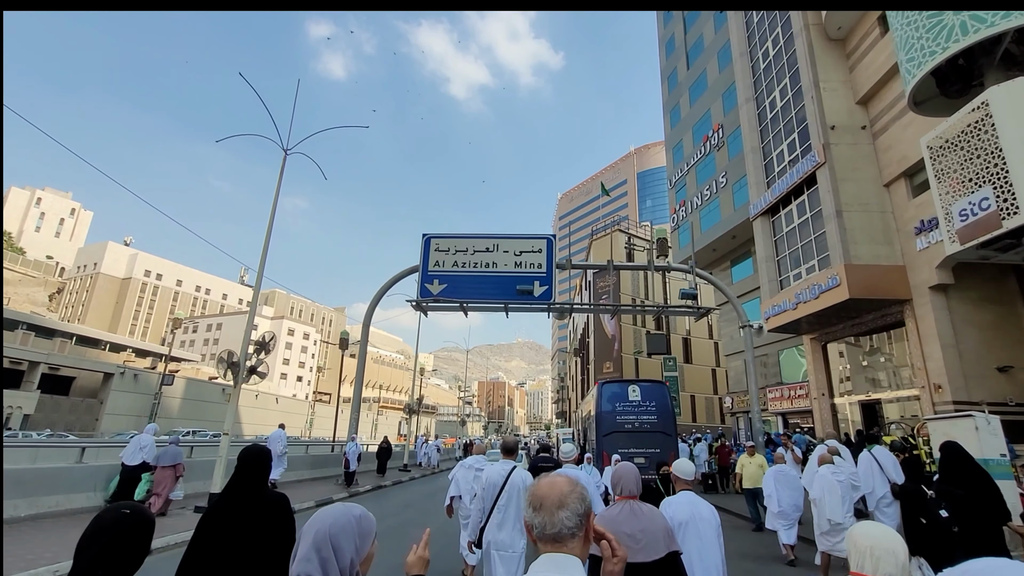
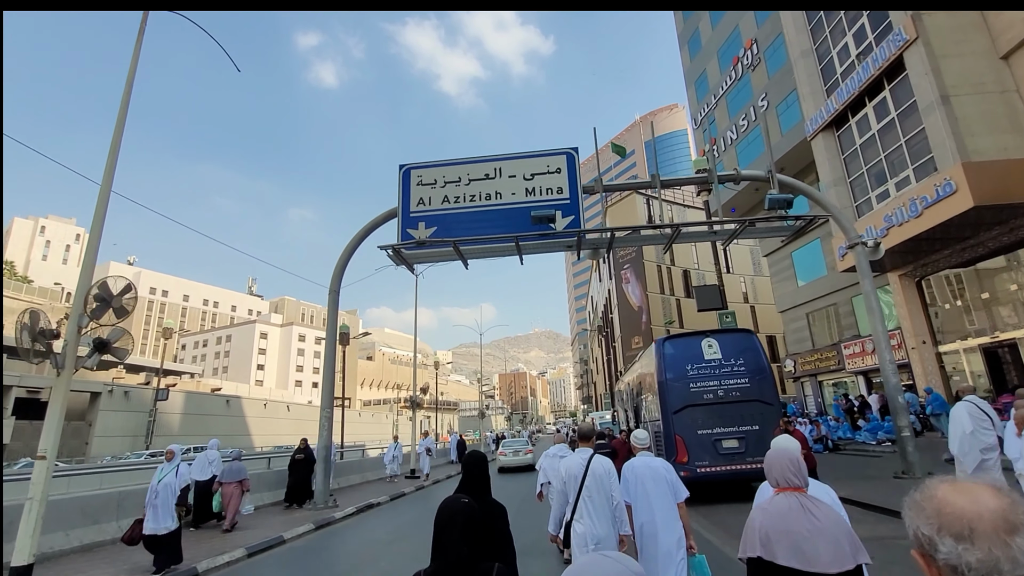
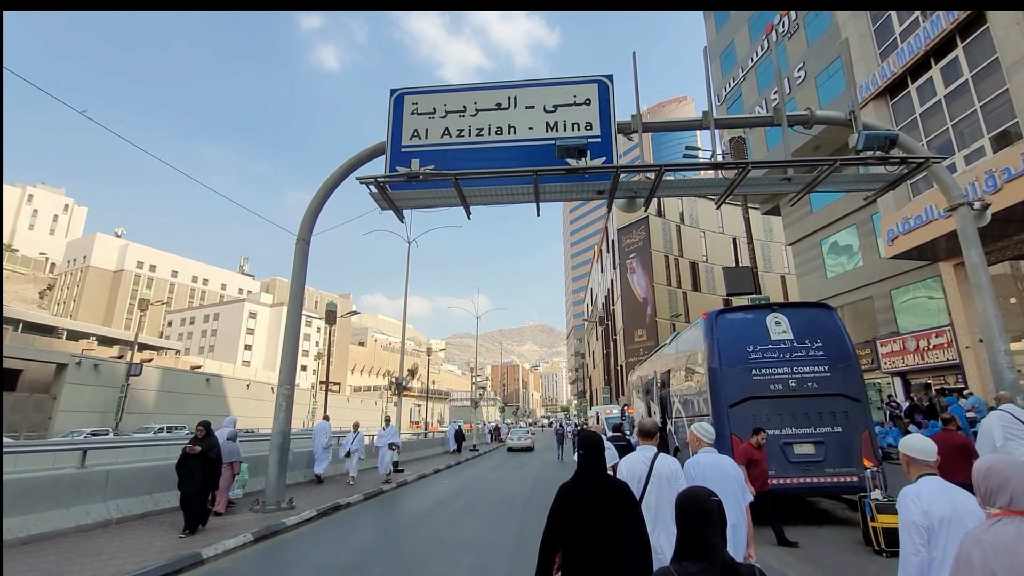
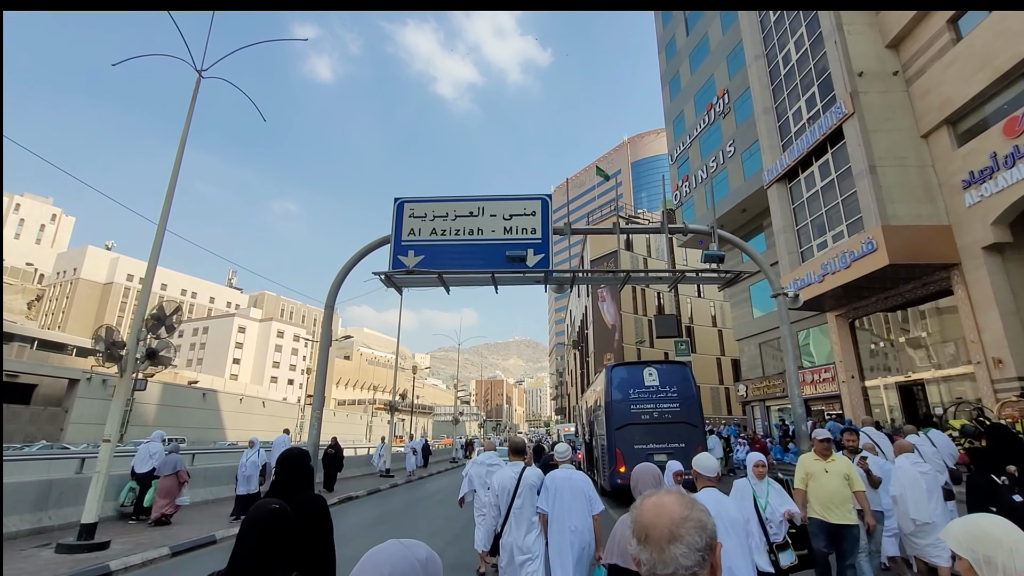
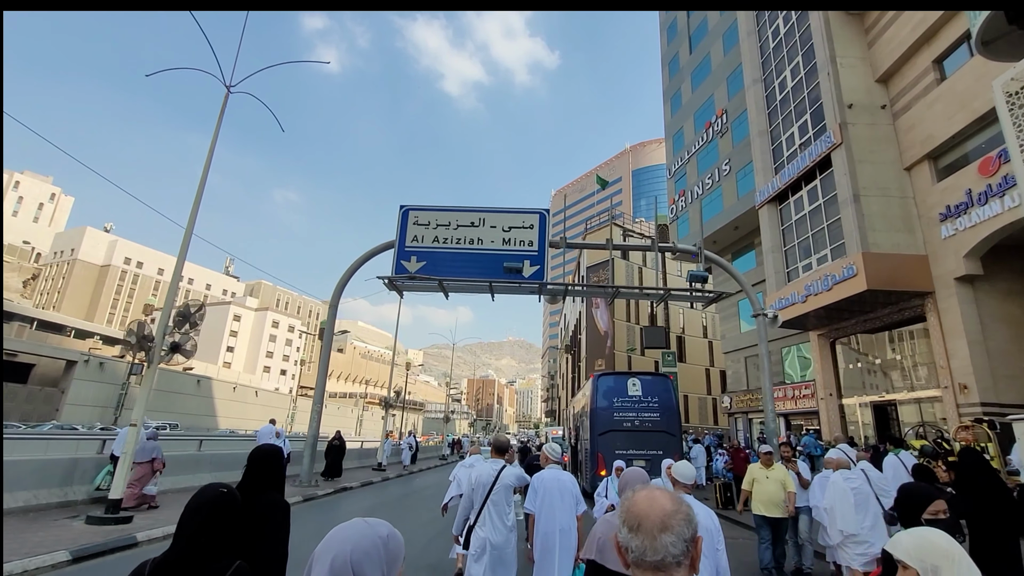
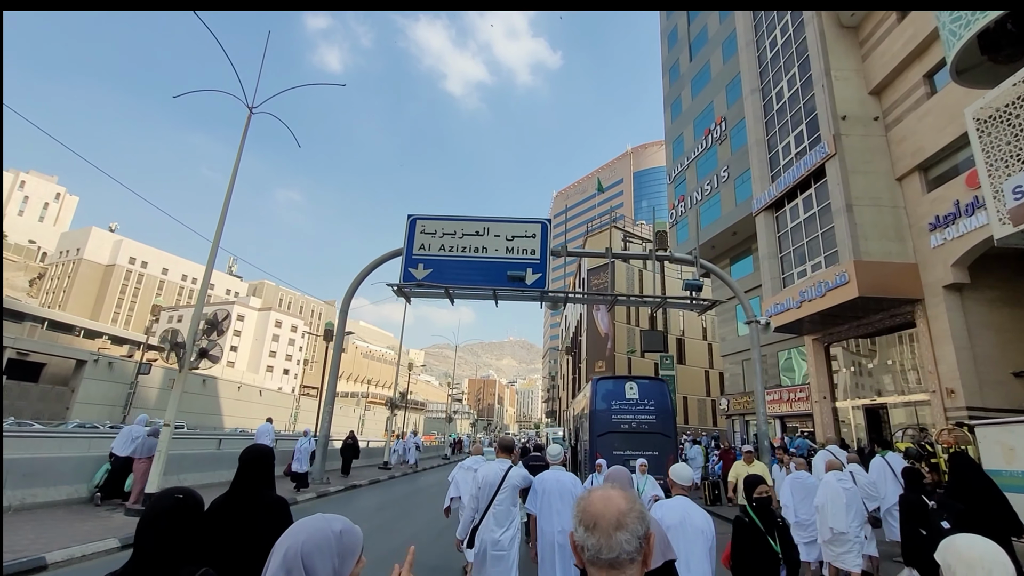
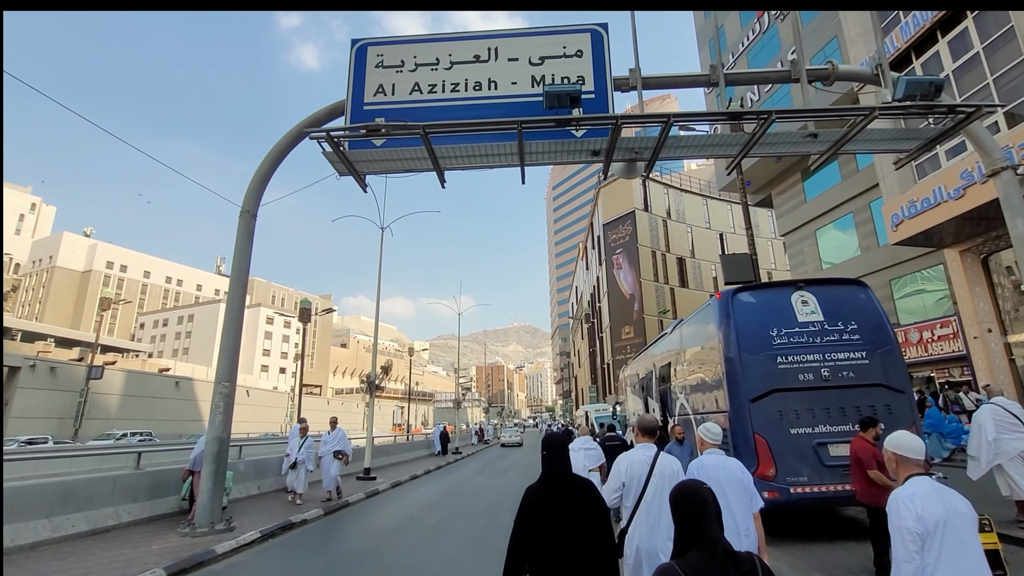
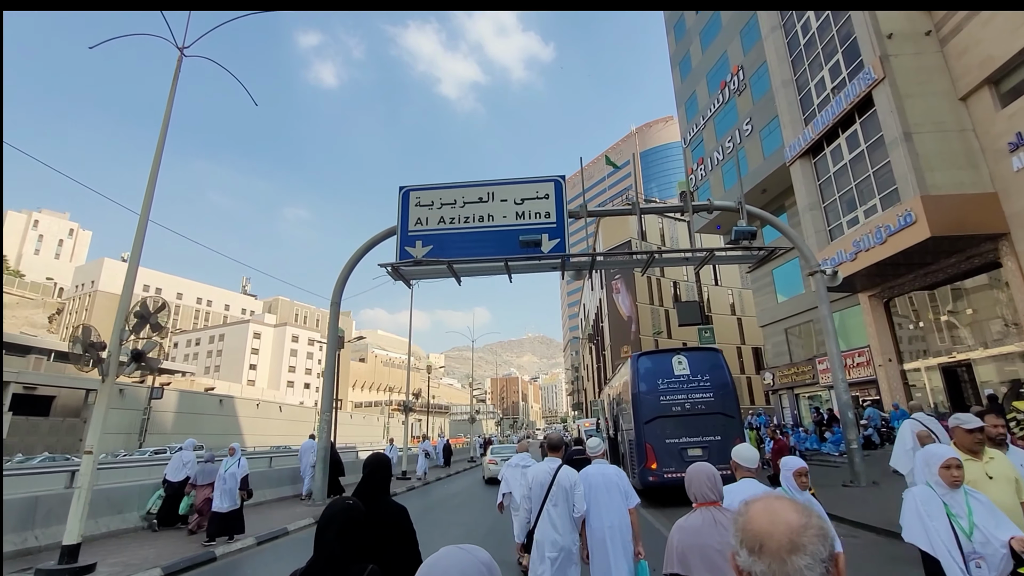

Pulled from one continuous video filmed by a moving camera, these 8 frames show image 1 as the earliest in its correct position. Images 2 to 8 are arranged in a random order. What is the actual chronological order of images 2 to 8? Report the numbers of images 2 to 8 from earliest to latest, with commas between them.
6, 5, 4, 8, 2, 3, 7
